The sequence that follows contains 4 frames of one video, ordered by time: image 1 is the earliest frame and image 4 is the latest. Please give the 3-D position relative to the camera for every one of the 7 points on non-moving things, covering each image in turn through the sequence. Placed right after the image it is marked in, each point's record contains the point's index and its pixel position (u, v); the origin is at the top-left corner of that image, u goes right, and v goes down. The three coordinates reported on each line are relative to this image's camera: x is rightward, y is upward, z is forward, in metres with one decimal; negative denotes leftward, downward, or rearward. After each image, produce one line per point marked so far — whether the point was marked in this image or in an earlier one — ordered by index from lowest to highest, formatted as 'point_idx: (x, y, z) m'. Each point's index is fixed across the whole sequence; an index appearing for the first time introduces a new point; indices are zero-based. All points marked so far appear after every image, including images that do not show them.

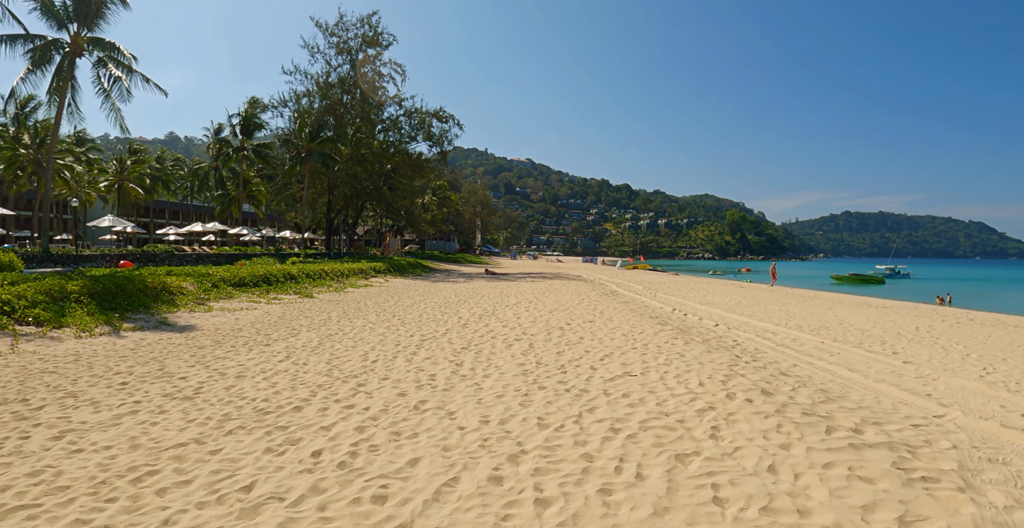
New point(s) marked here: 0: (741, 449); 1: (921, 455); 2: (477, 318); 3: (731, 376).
0: (+1.8, -1.5, +4.2) m
1: (+3.5, -1.6, +4.6) m
2: (-0.8, -1.3, +12.8) m
3: (+2.7, -1.4, +6.6) m
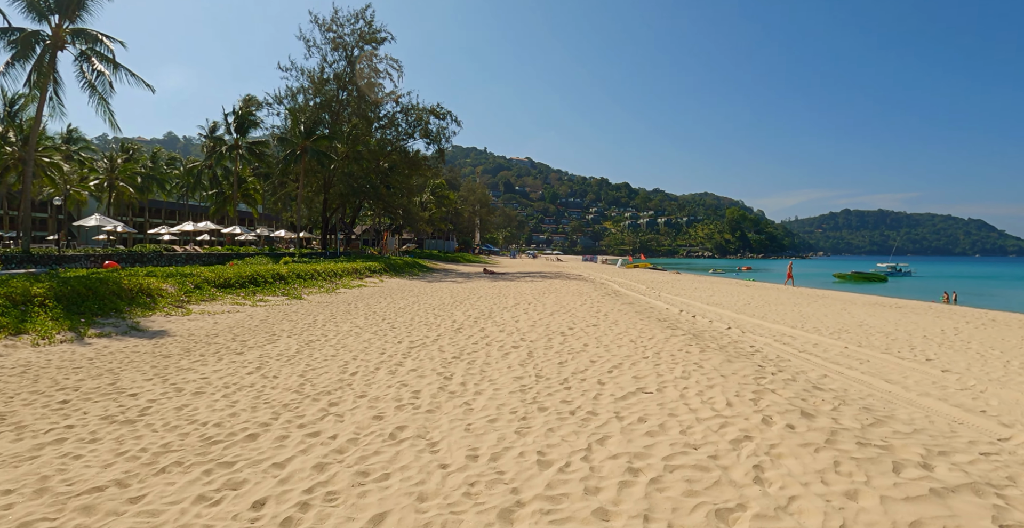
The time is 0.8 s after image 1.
0: (+1.7, -1.4, +3.3) m
1: (+3.5, -1.6, +3.7) m
2: (-0.9, -1.3, +11.9) m
3: (+2.6, -1.4, +5.7) m
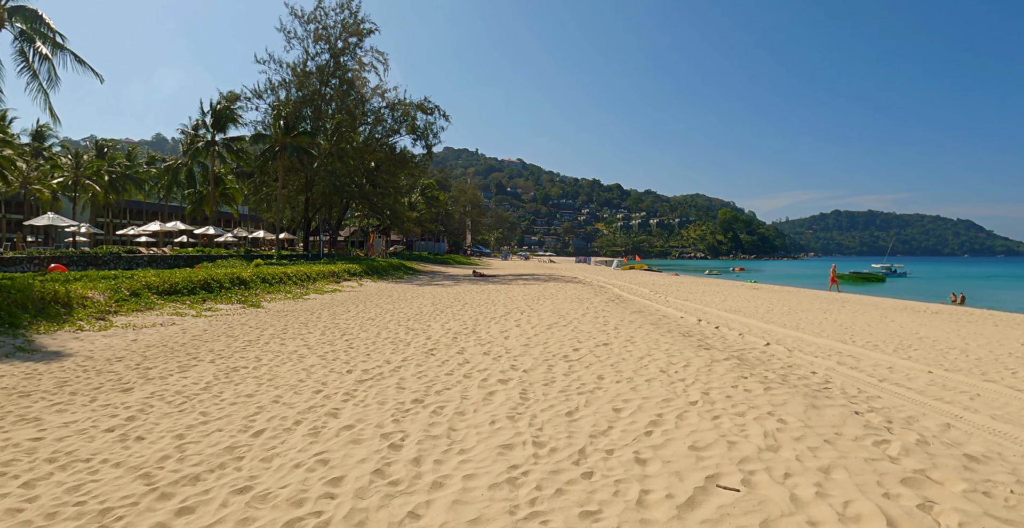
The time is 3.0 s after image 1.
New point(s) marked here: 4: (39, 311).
0: (+1.7, -1.5, +0.9) m
1: (+3.4, -1.6, +1.3) m
2: (-1.1, -1.3, +9.5) m
3: (+2.5, -1.4, +3.3) m
4: (-10.4, -1.0, +11.8) m
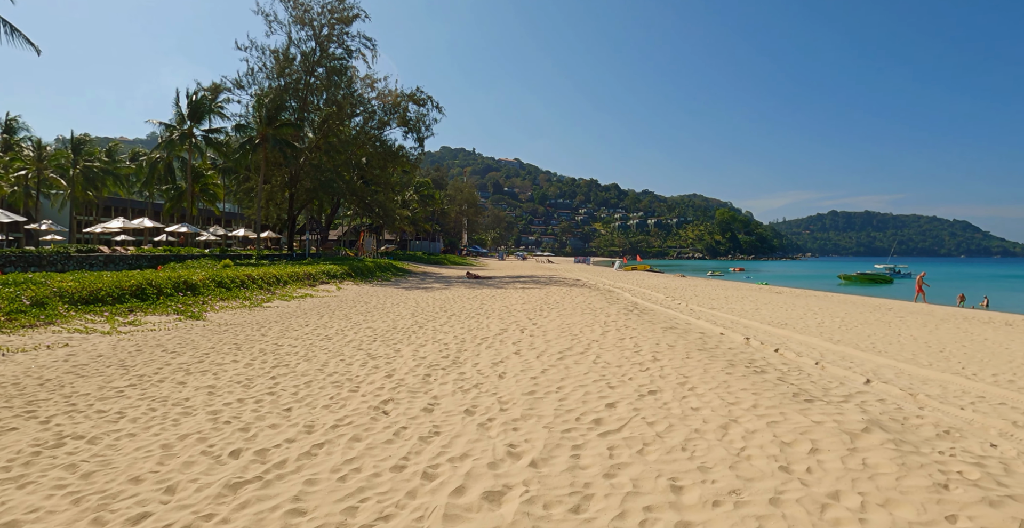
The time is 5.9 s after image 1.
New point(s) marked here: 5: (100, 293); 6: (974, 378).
0: (+1.7, -1.5, -2.0) m
1: (+3.4, -1.7, -1.6) m
2: (-1.1, -1.4, +6.6) m
3: (+2.5, -1.4, +0.4) m
4: (-10.5, -1.1, +8.8) m
5: (-10.3, -0.7, +13.5) m
6: (+6.6, -1.6, +7.7) m
